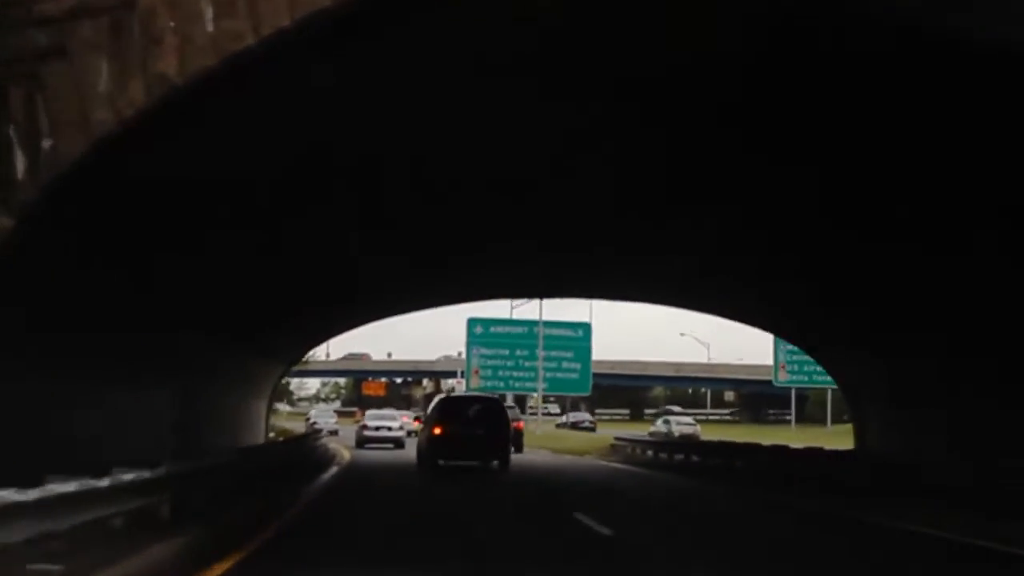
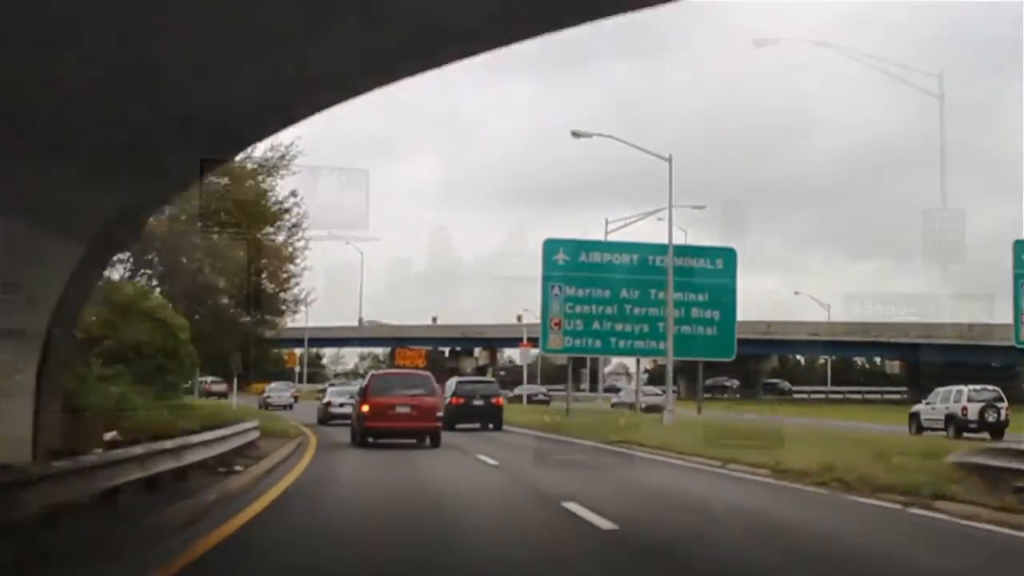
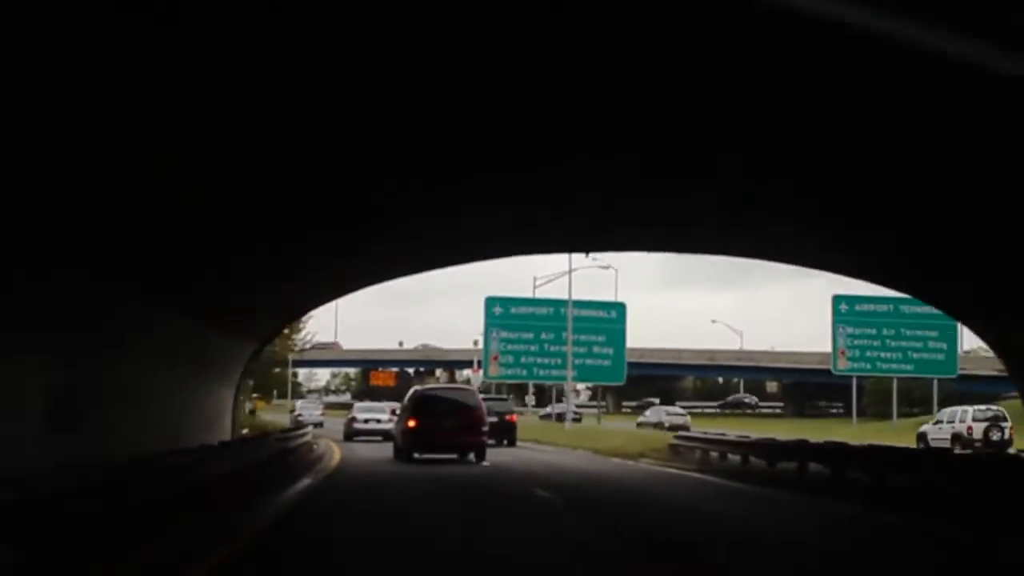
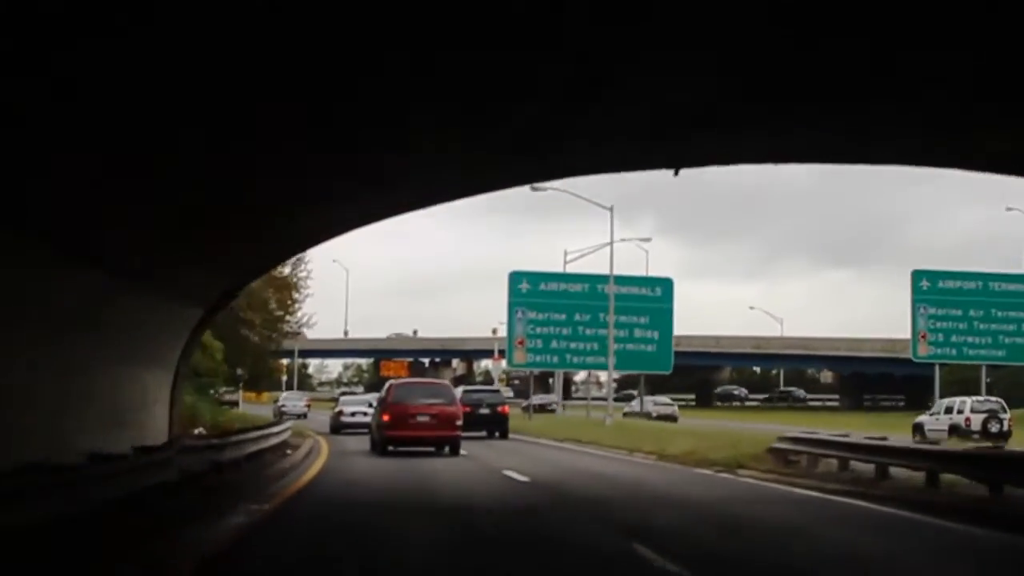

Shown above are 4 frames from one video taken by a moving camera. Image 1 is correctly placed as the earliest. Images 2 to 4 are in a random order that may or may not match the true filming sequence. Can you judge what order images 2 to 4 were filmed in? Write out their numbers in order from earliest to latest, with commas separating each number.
3, 4, 2
